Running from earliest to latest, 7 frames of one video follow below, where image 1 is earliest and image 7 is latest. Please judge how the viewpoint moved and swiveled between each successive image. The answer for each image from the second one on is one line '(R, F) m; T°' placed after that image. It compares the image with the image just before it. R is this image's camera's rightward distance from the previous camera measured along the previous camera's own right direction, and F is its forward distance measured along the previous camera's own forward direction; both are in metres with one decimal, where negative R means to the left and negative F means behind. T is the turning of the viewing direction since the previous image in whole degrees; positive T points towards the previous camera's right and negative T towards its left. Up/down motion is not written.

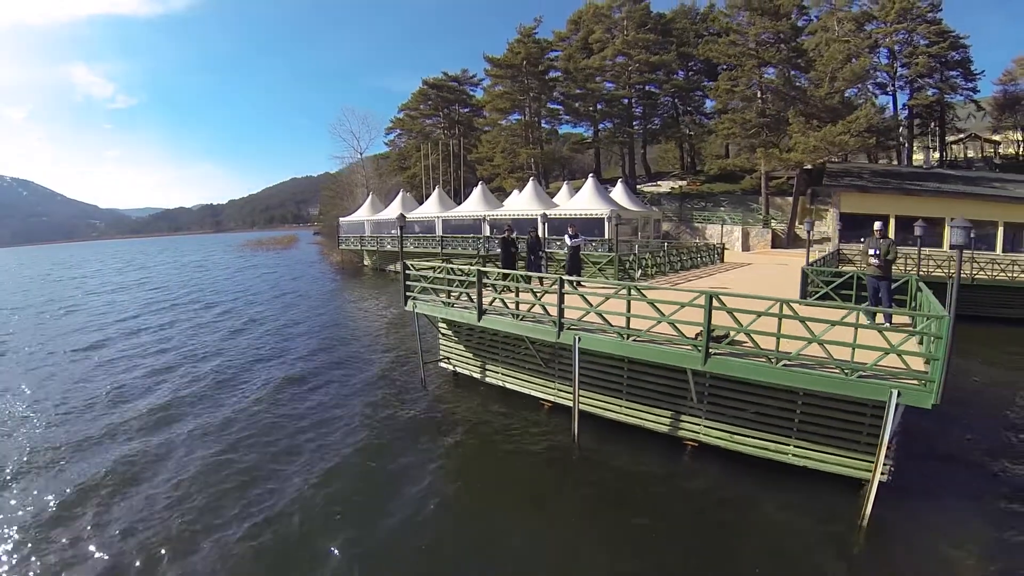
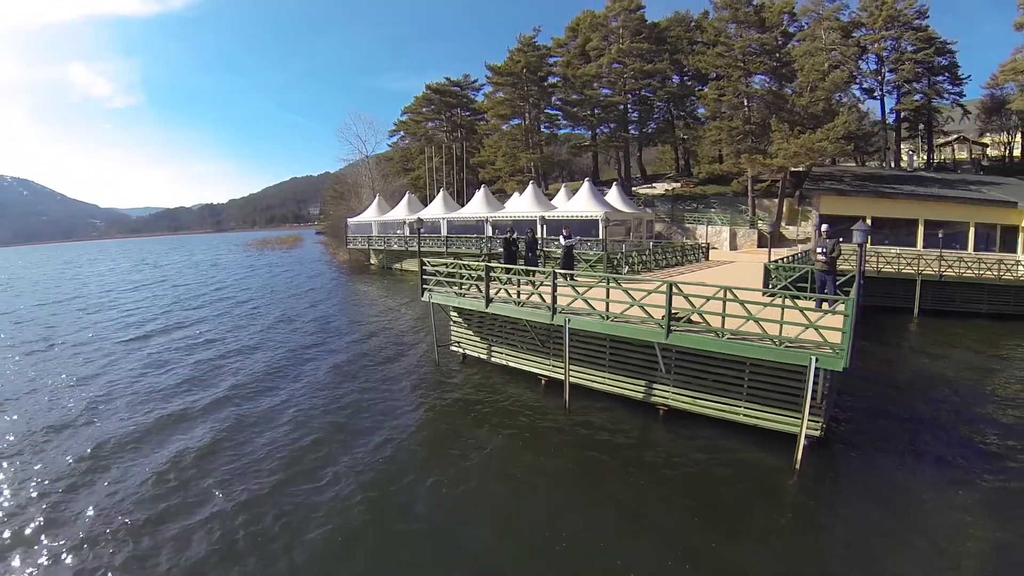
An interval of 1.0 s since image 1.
(0.0, -1.6) m; 0°
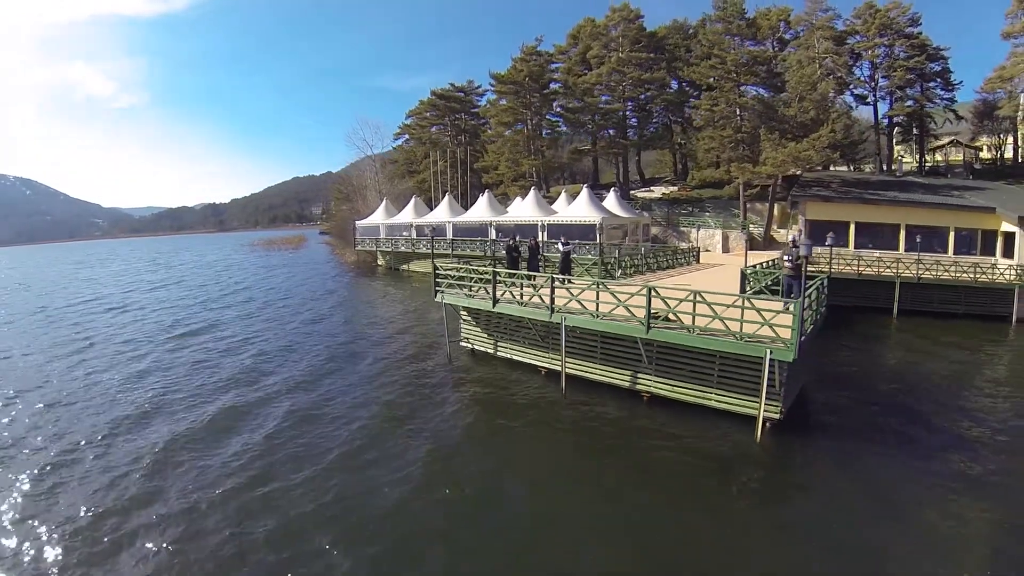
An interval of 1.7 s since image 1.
(-0.1, -1.4) m; 0°
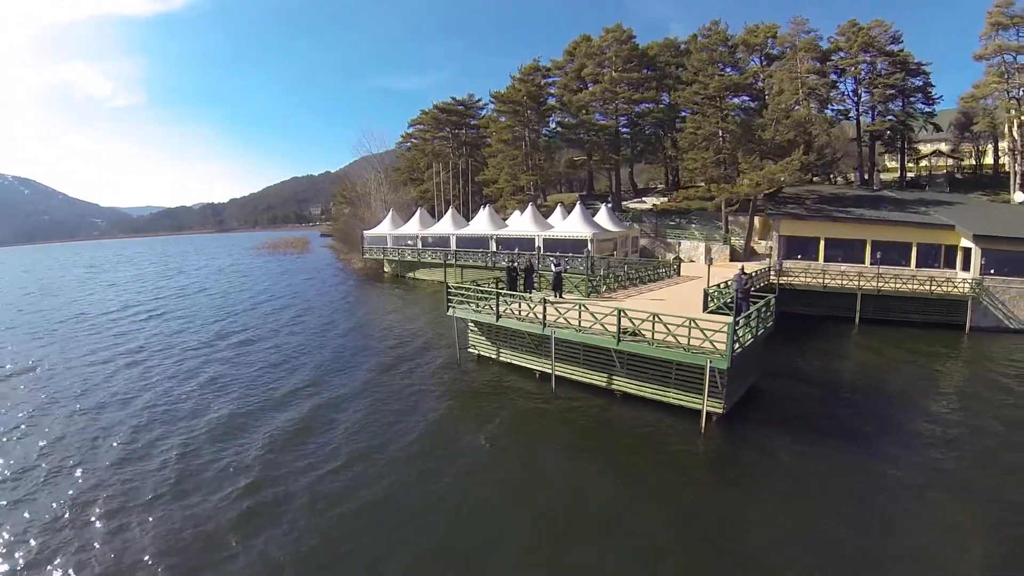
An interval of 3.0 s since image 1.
(0.0, -2.4) m; 0°
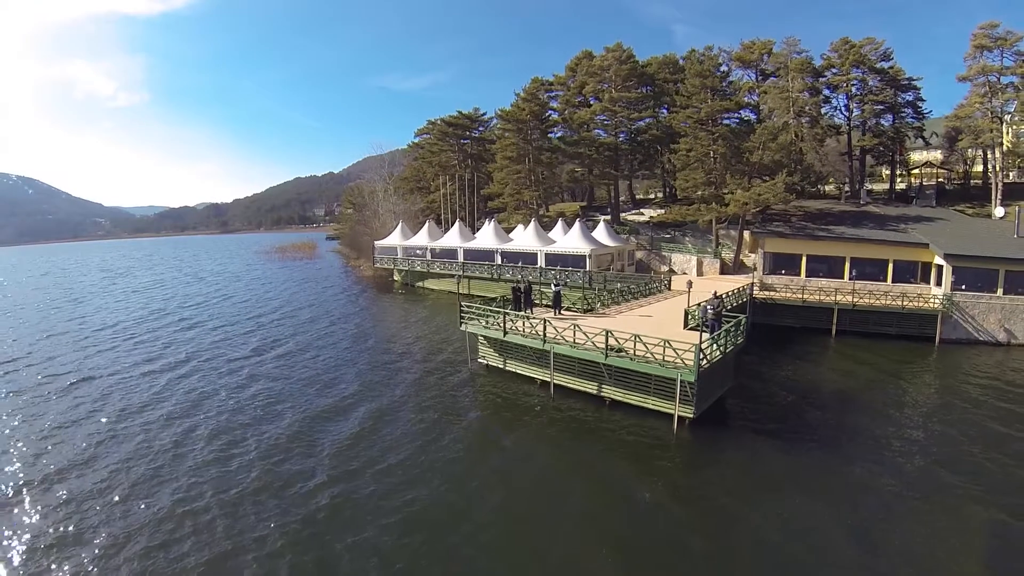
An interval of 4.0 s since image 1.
(-0.1, -2.2) m; 0°
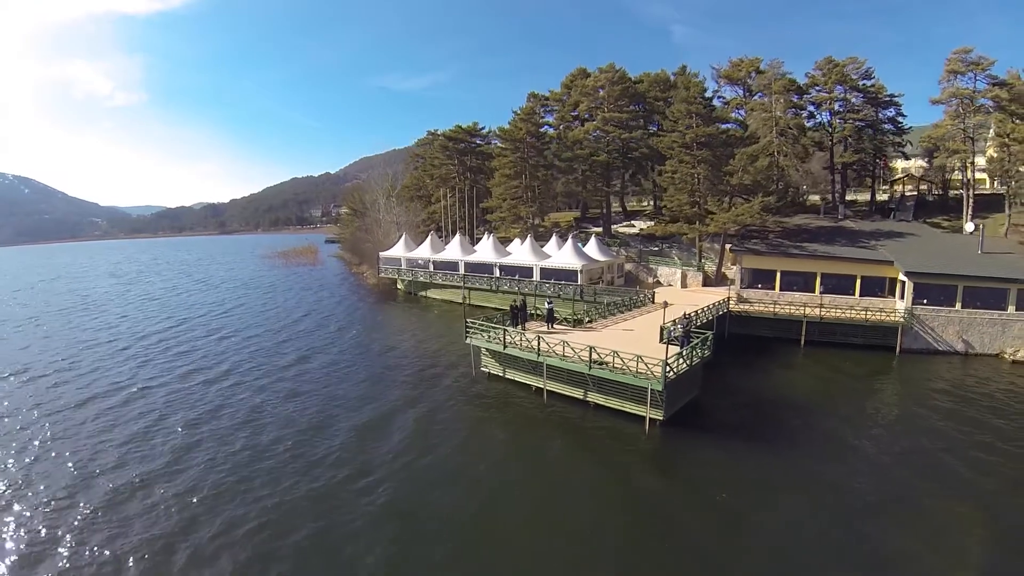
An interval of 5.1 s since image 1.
(0.0, -2.6) m; 0°
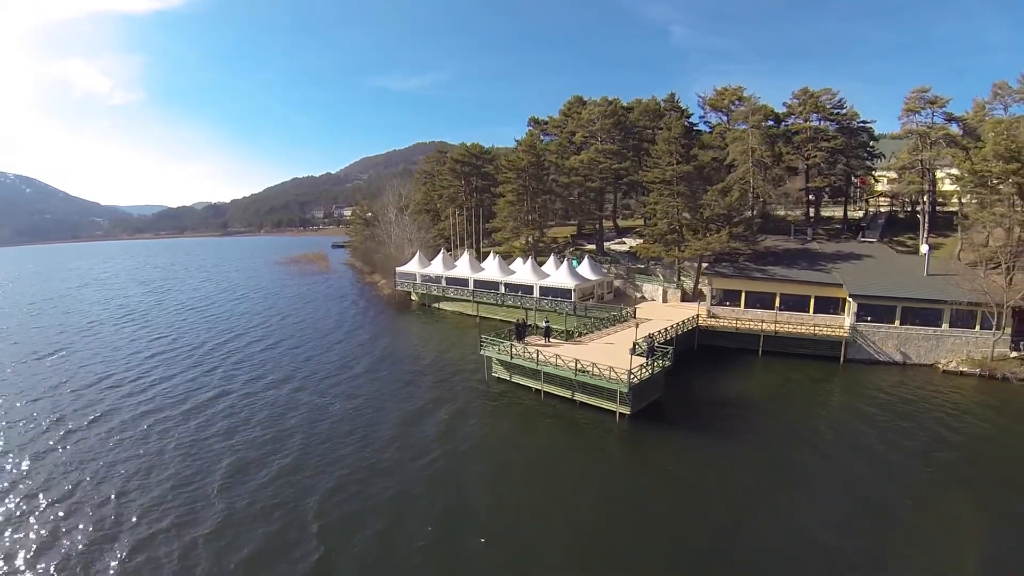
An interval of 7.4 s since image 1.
(-0.3, -5.6) m; 0°
